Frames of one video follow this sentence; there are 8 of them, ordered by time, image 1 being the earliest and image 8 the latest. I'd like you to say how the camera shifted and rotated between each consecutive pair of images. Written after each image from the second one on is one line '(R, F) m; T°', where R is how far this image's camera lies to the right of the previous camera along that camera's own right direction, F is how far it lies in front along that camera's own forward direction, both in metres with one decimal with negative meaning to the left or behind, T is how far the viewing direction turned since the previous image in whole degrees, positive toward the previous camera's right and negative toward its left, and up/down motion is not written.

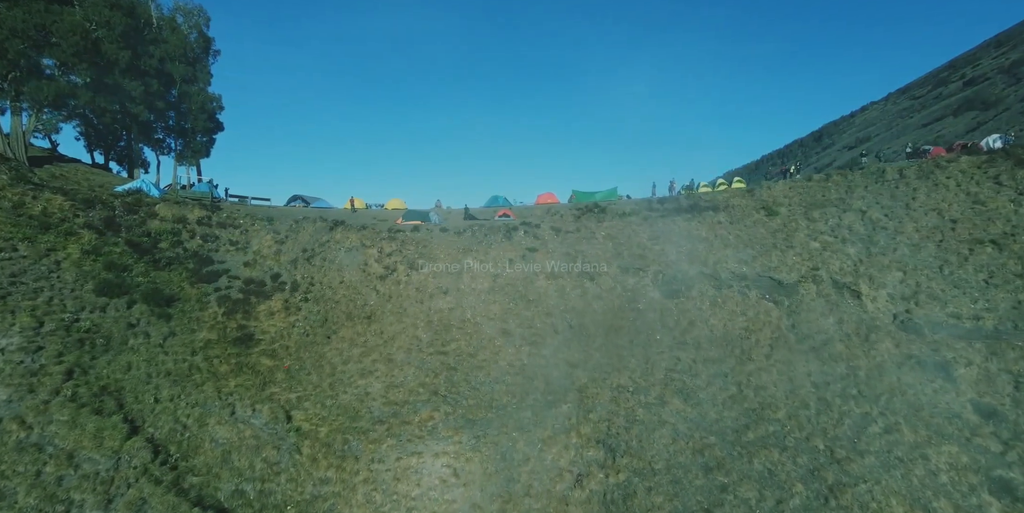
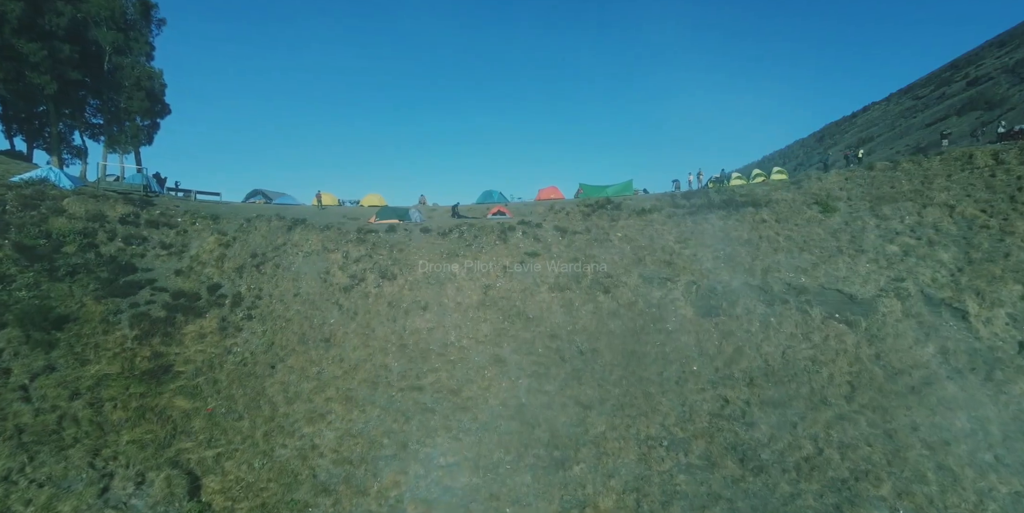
(+0.2, +6.7) m; 0°
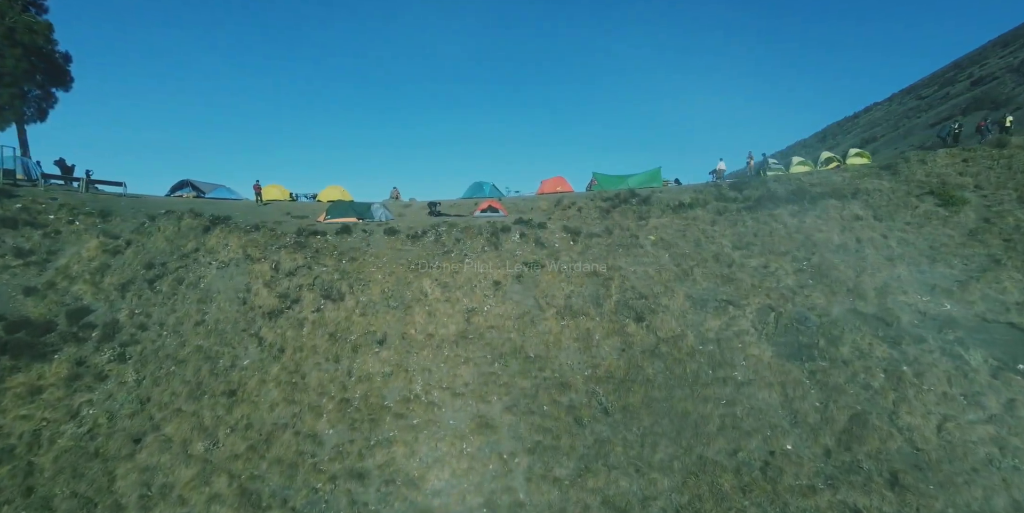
(+0.2, +8.4) m; 0°
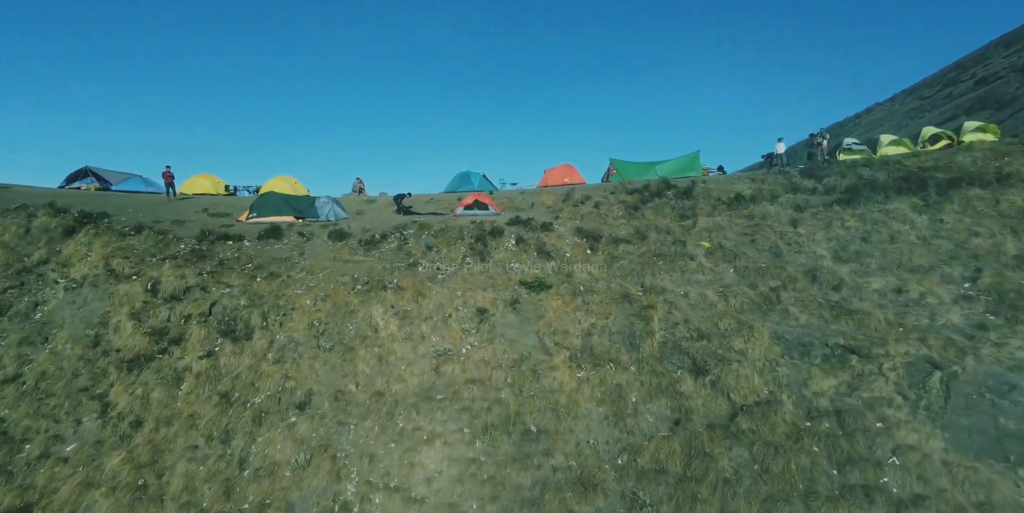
(+0.2, +7.3) m; 0°
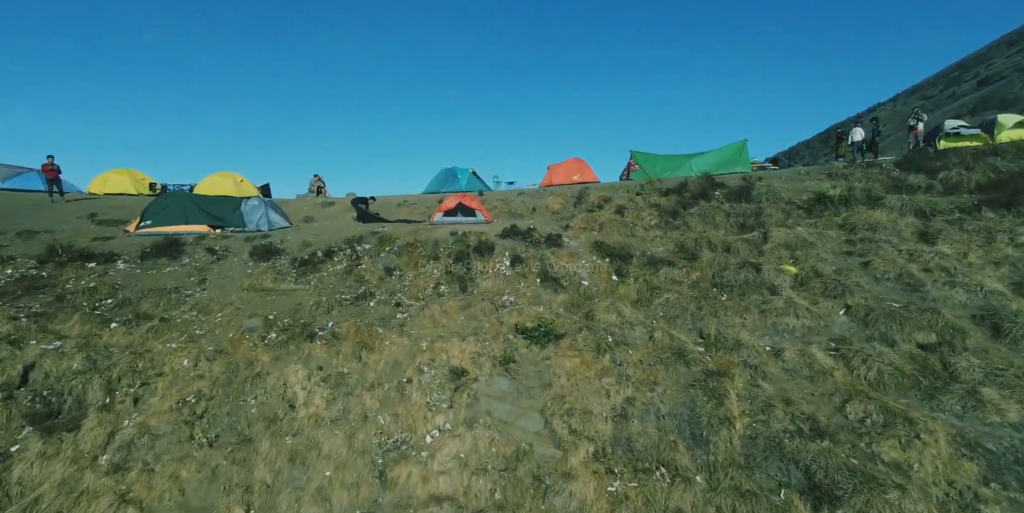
(+0.2, +5.6) m; 0°
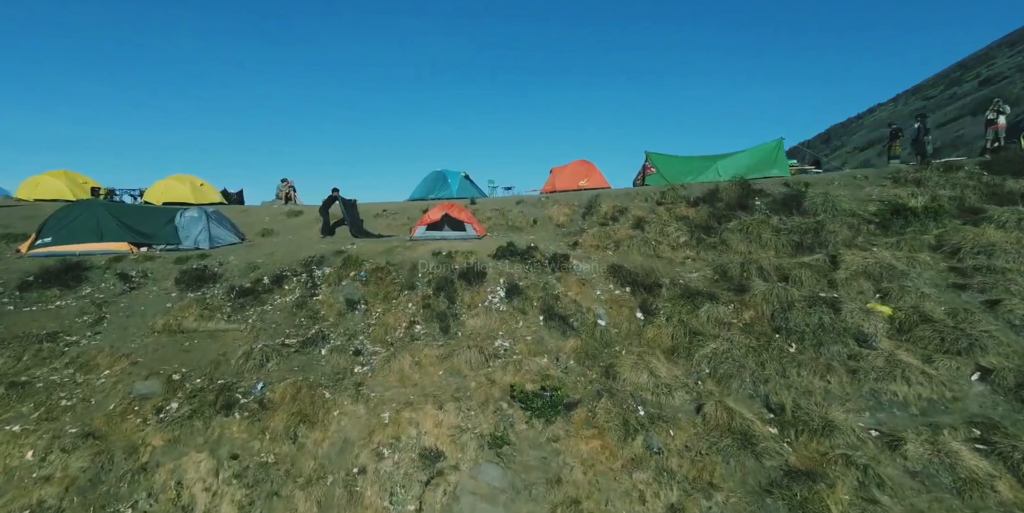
(+0.1, +3.0) m; 0°
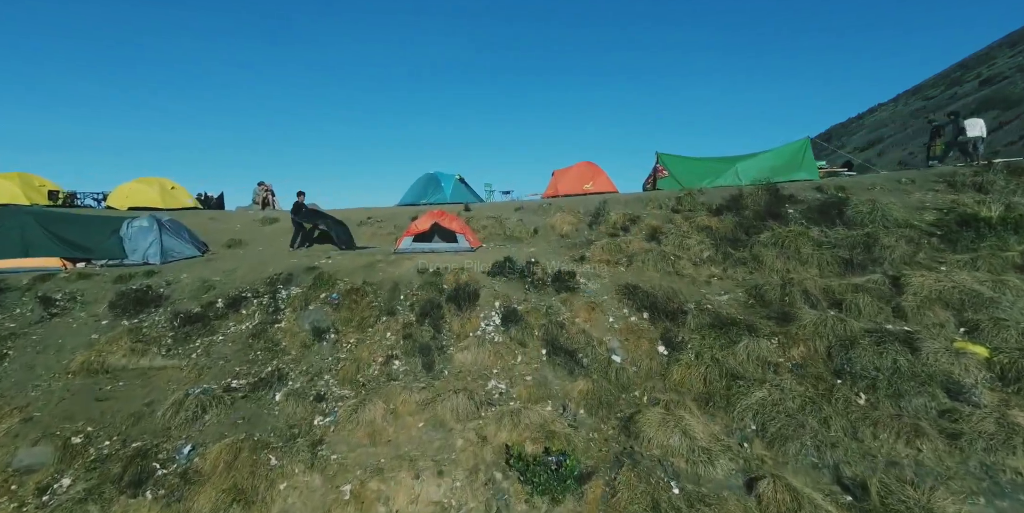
(0.0, +1.8) m; 0°
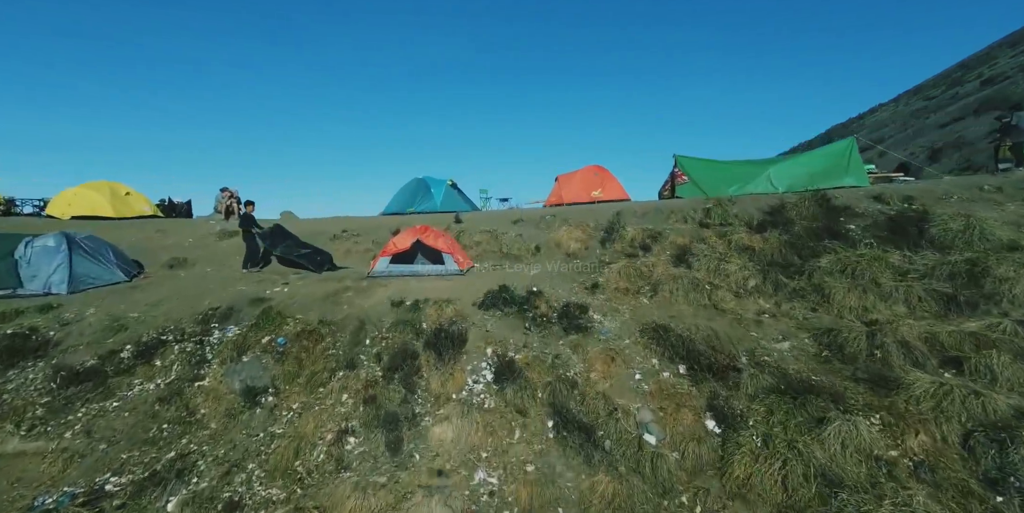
(+0.1, +2.4) m; 0°
